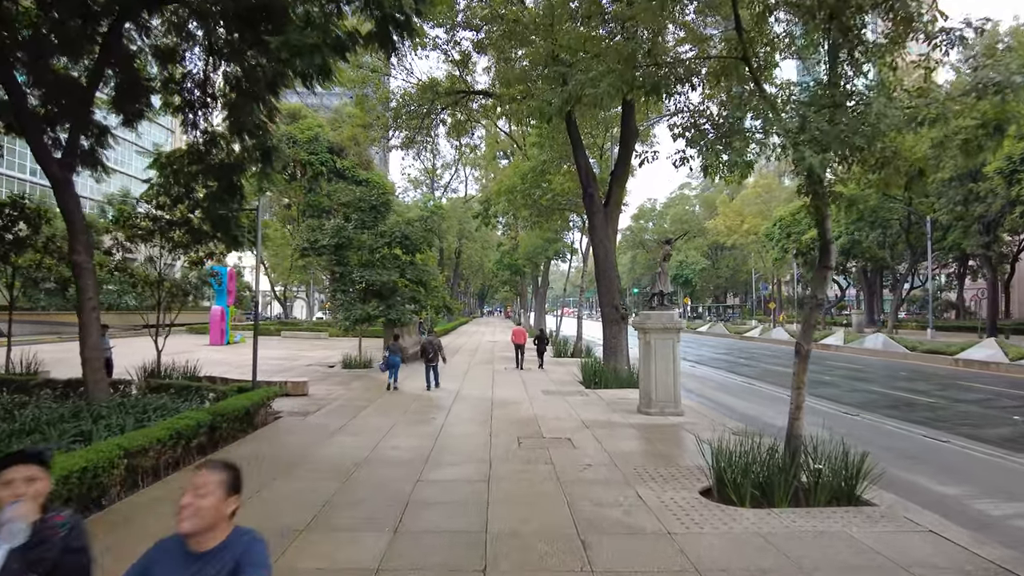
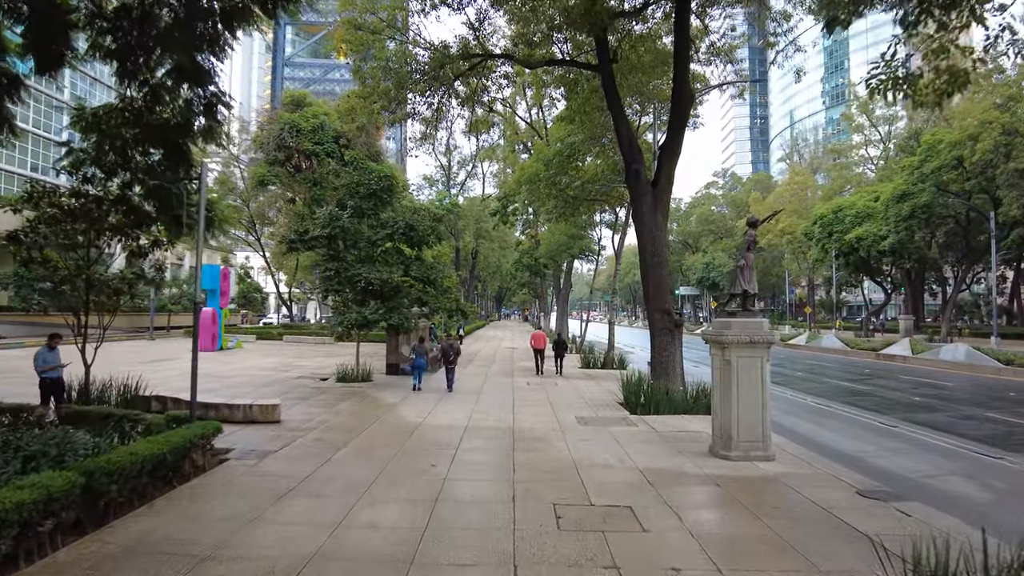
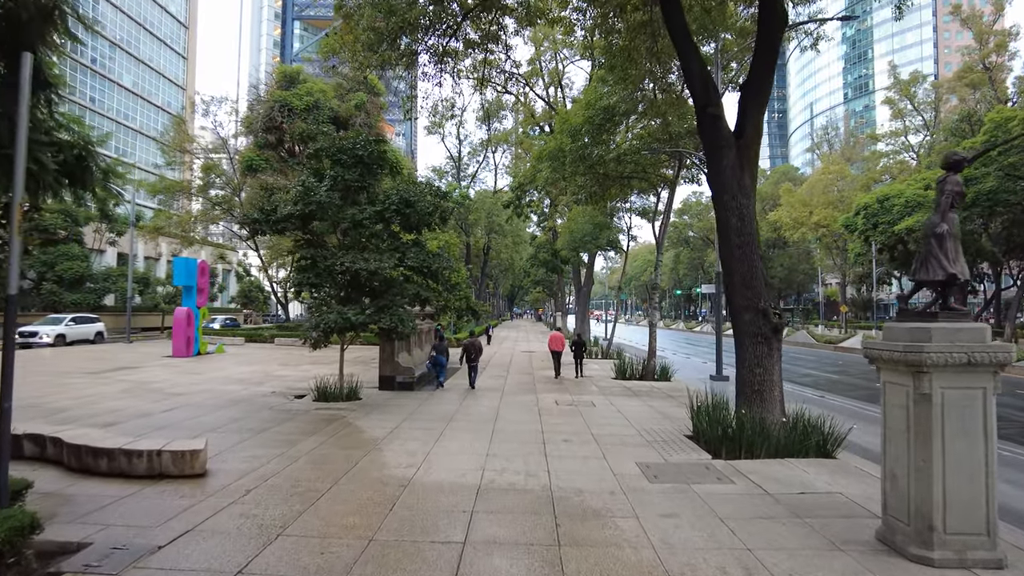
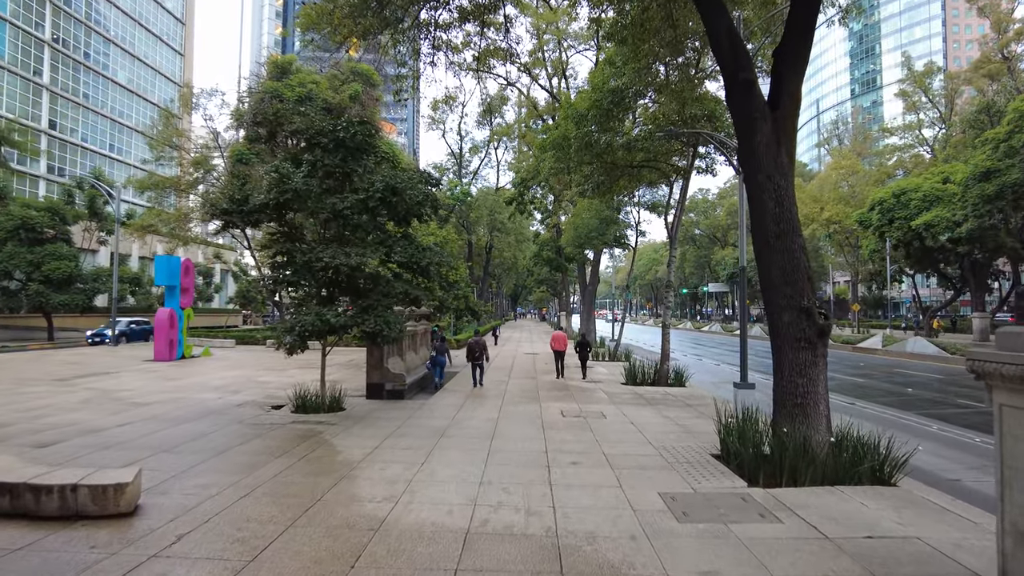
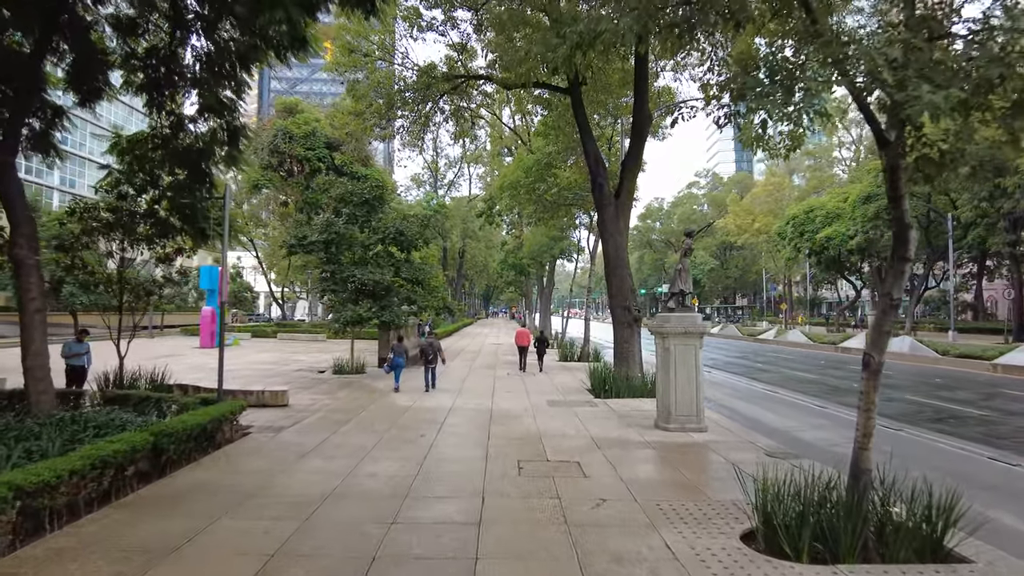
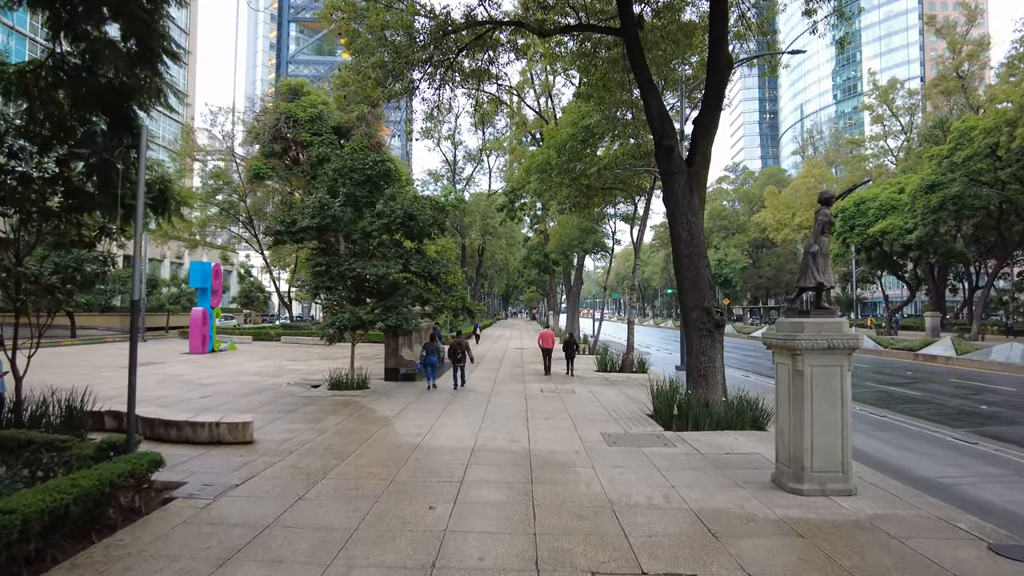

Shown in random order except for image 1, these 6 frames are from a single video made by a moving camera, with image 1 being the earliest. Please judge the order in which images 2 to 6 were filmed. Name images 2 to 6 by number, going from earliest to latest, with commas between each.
5, 2, 6, 3, 4
